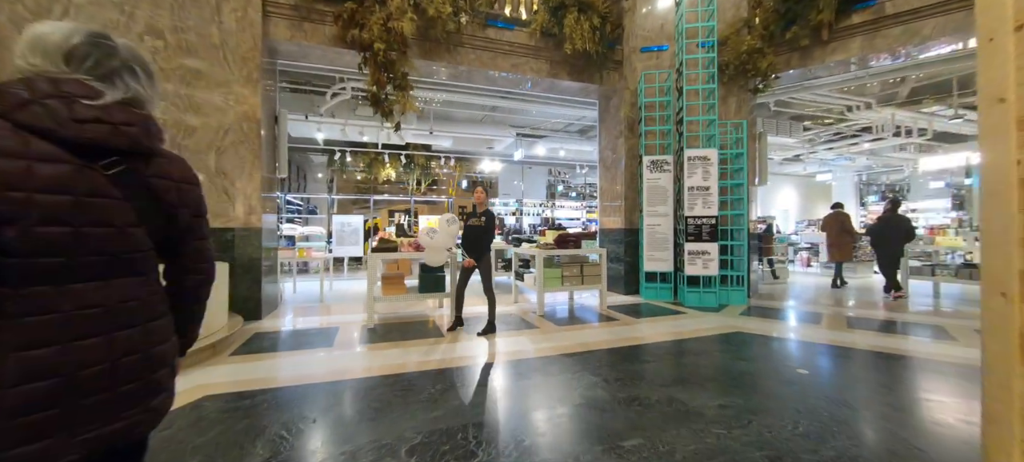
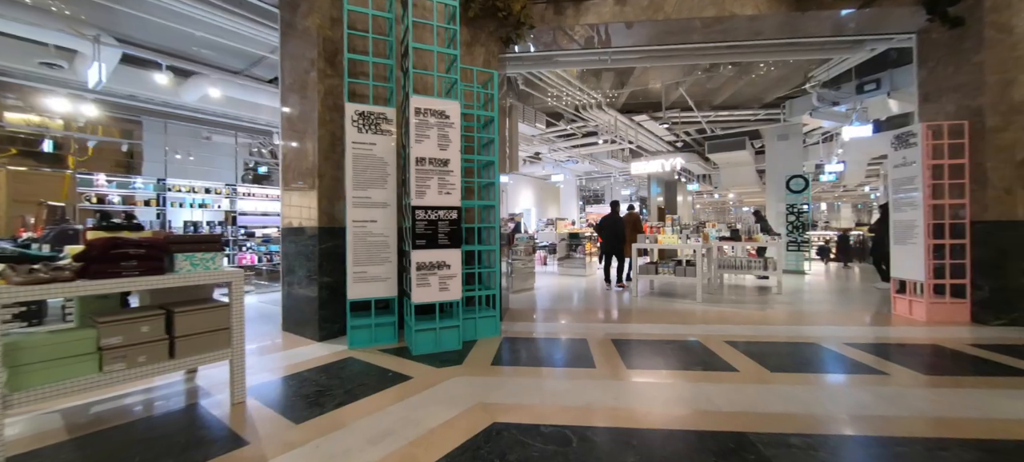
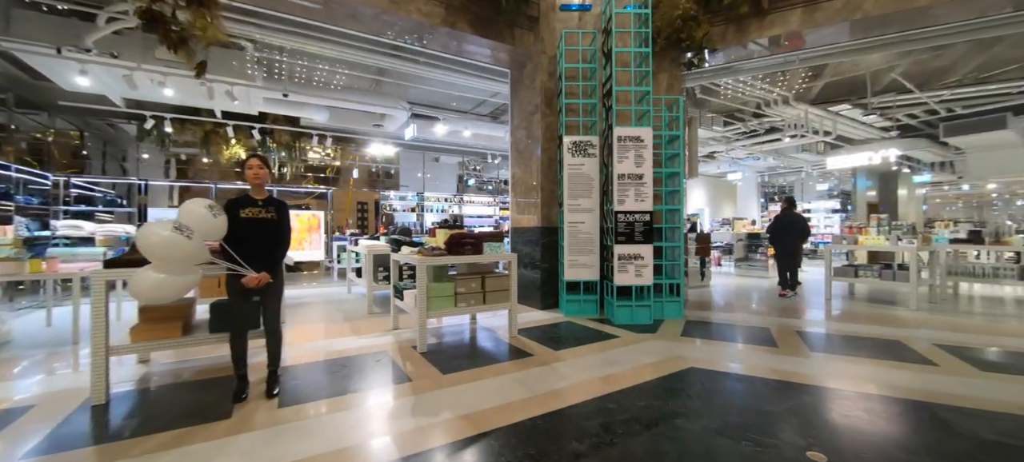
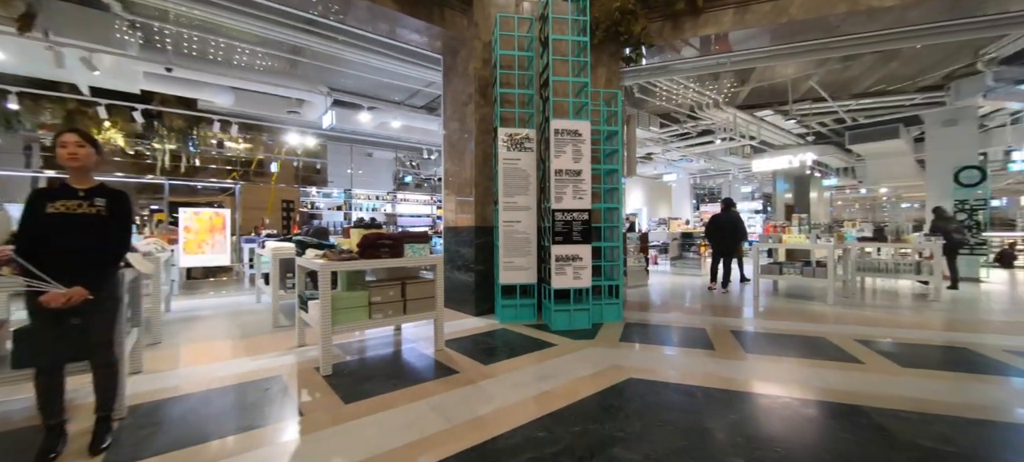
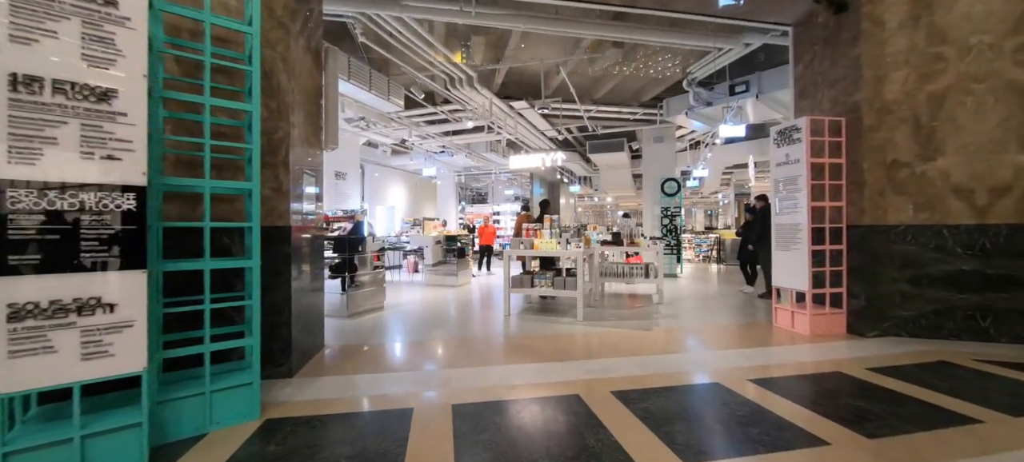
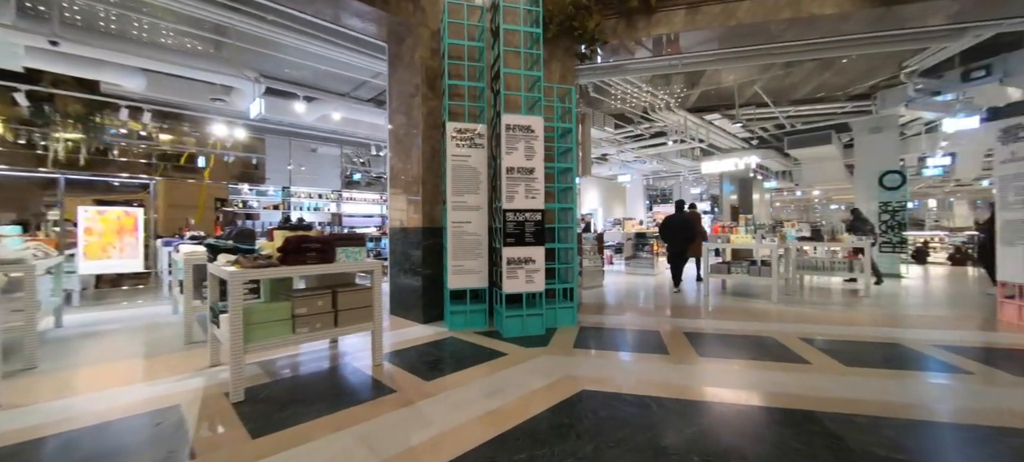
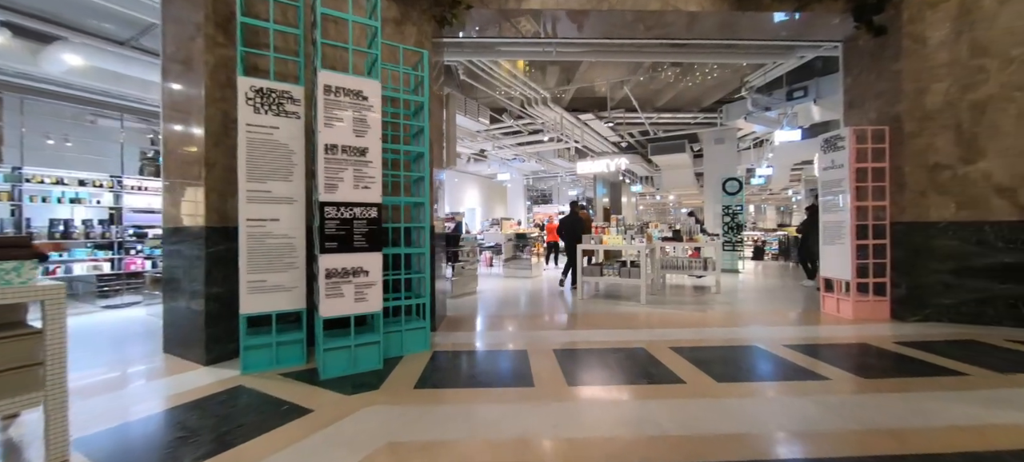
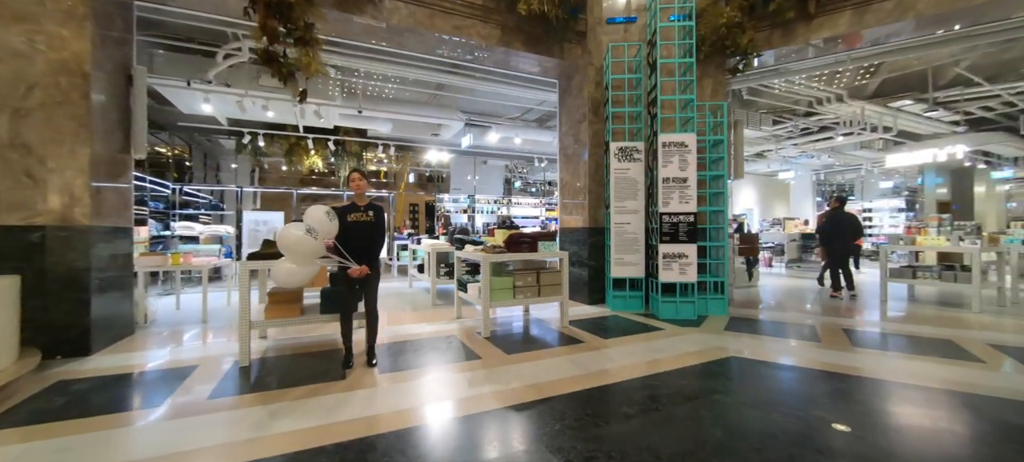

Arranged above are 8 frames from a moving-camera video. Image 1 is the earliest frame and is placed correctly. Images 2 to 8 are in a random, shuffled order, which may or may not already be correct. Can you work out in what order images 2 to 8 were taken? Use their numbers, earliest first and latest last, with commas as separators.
8, 3, 4, 6, 2, 7, 5
